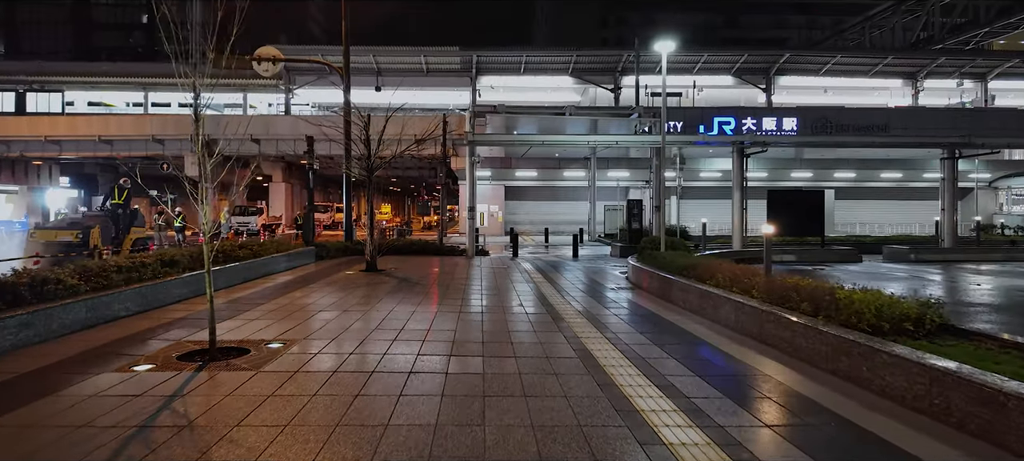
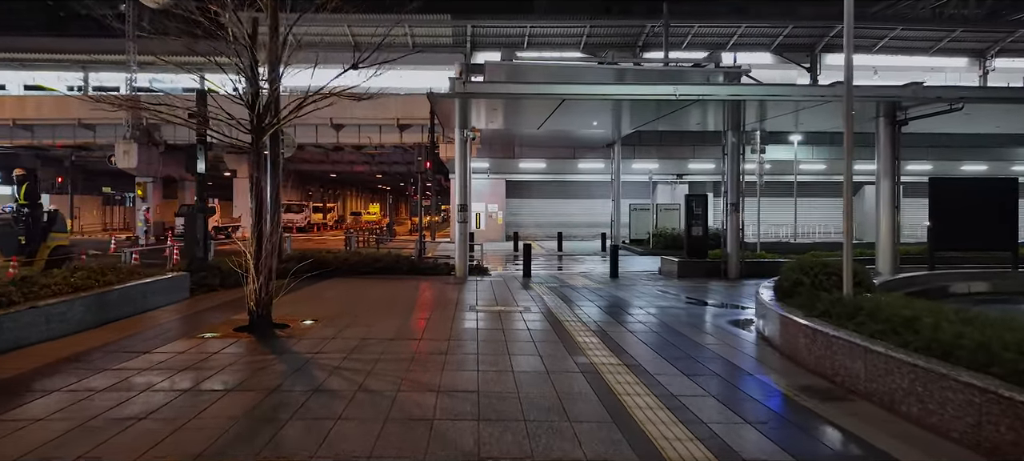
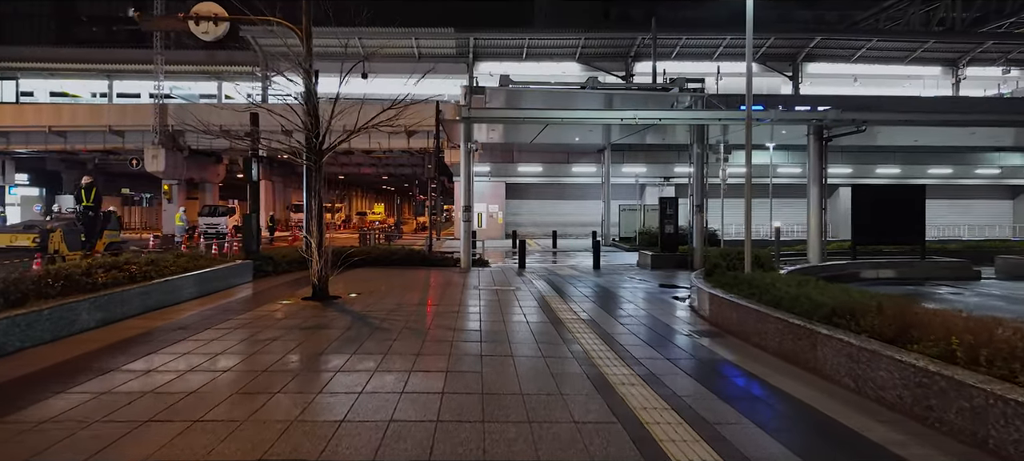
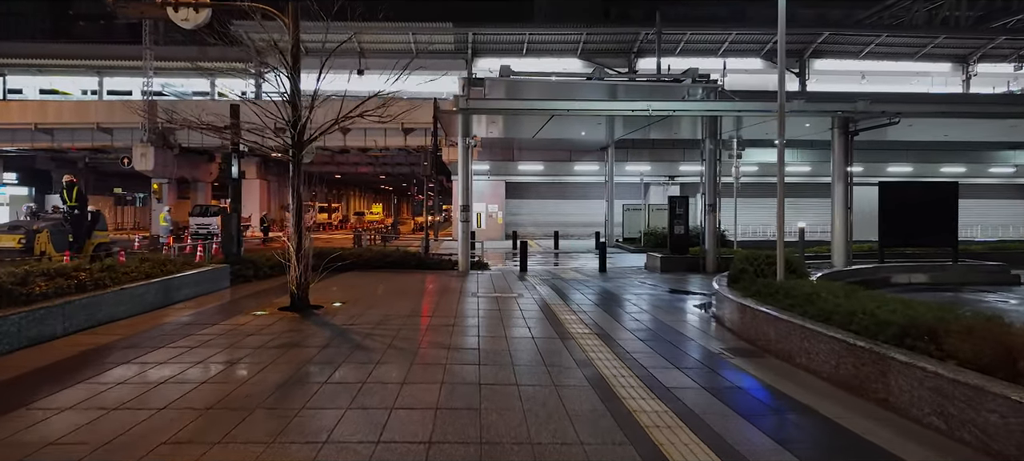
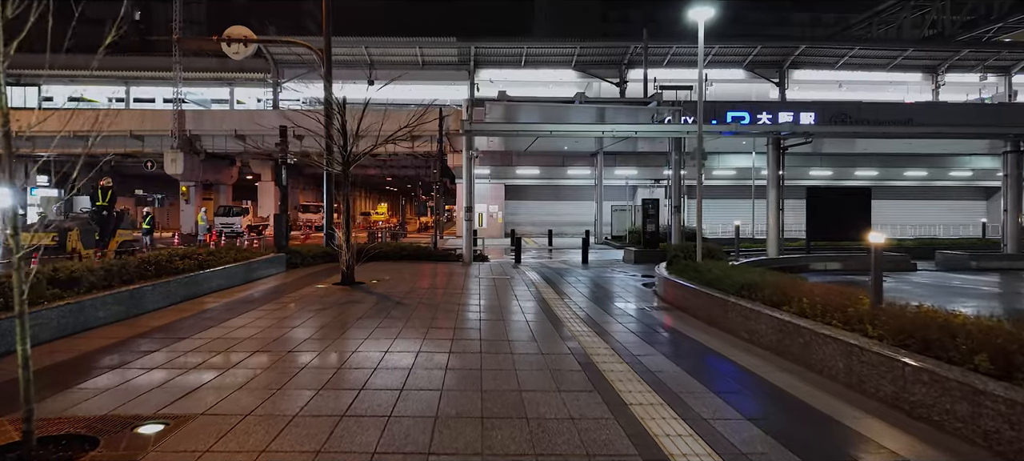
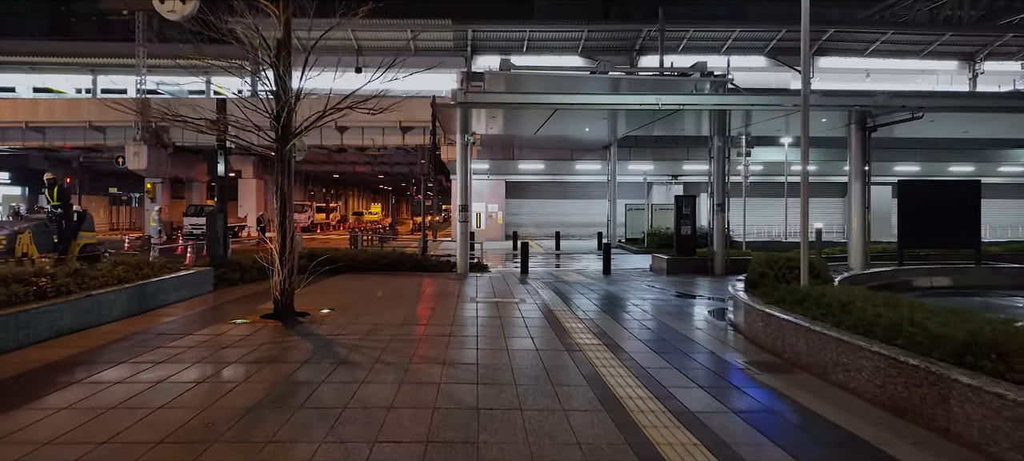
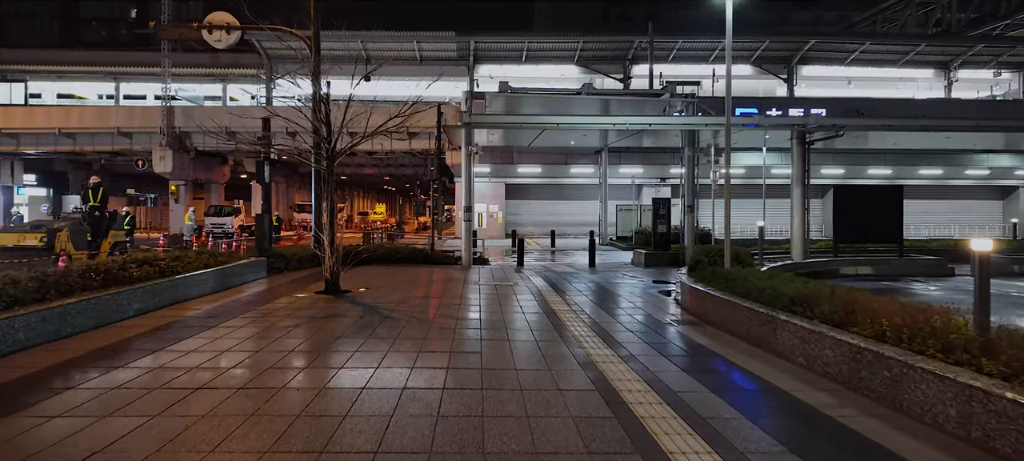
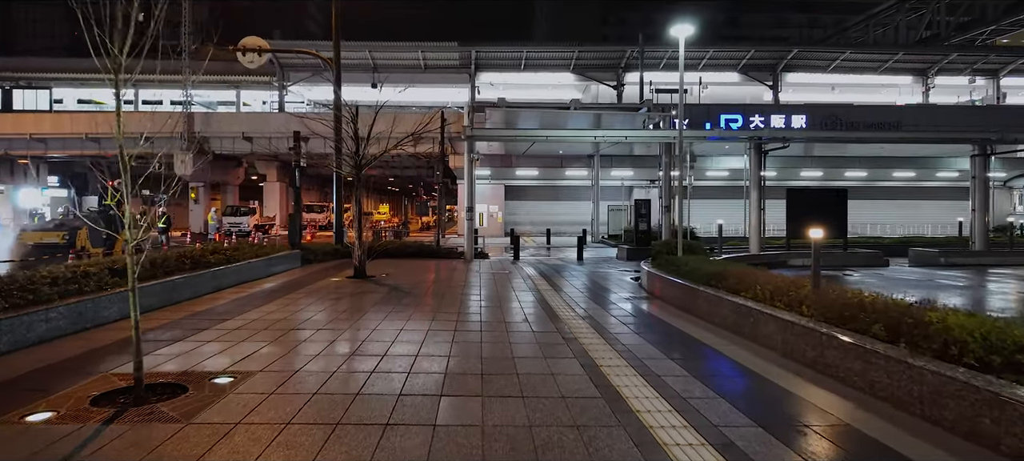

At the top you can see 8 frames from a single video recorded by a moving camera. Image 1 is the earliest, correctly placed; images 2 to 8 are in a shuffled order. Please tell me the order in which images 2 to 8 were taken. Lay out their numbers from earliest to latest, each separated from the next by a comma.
8, 5, 7, 3, 4, 6, 2
